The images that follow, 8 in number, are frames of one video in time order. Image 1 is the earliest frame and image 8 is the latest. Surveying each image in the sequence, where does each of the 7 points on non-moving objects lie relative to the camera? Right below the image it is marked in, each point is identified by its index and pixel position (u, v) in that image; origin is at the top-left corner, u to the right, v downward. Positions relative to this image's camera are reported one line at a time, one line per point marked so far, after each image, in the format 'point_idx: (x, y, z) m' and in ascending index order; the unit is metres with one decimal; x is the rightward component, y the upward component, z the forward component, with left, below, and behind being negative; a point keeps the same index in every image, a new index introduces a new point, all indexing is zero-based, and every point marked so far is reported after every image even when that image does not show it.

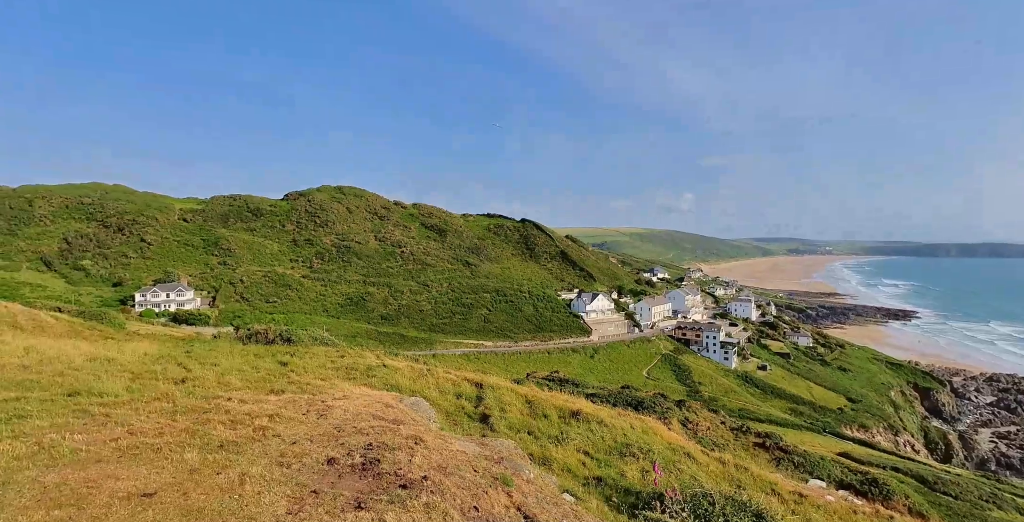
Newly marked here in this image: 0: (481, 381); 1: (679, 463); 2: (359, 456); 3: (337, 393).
0: (-1.3, -4.4, +19.5) m
1: (+4.9, -5.9, +15.3) m
2: (-3.7, -4.8, +12.8) m
3: (-5.7, -4.3, +16.9) m
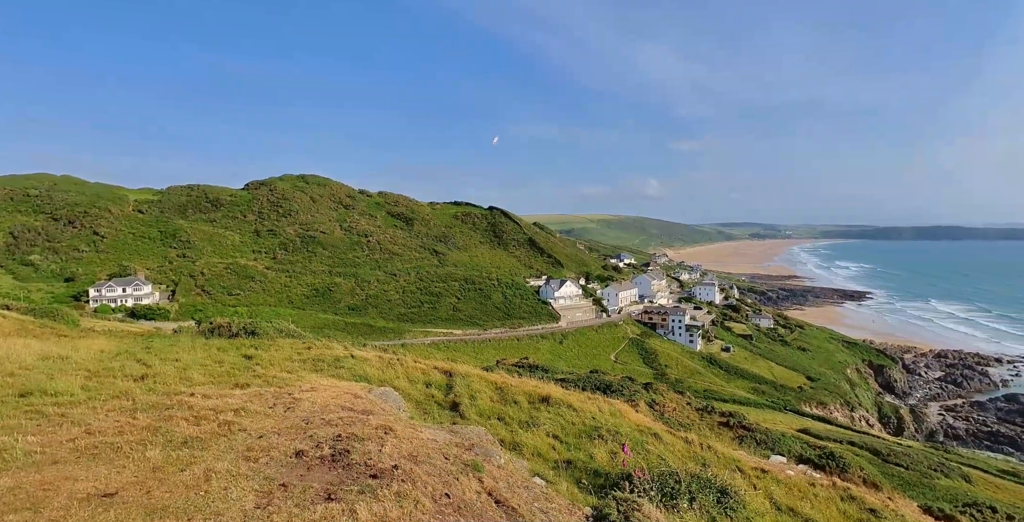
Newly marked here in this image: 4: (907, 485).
0: (-2.4, -4.0, +19.5) m
1: (+4.0, -5.5, +15.6) m
2: (-4.4, -4.6, +12.6) m
3: (-6.7, -4.0, +16.7) m
4: (+13.5, -7.7, +17.9) m
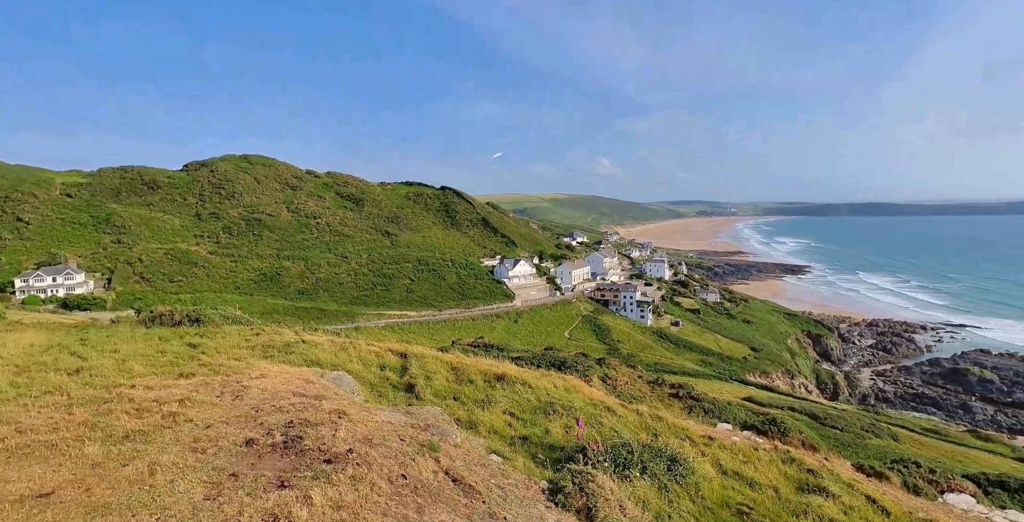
0: (-4.0, -3.4, +19.3) m
1: (+2.7, -4.8, +16.0) m
2: (-5.5, -4.1, +12.4) m
3: (-8.0, -3.5, +16.2) m
4: (+12.0, -6.8, +19.0) m
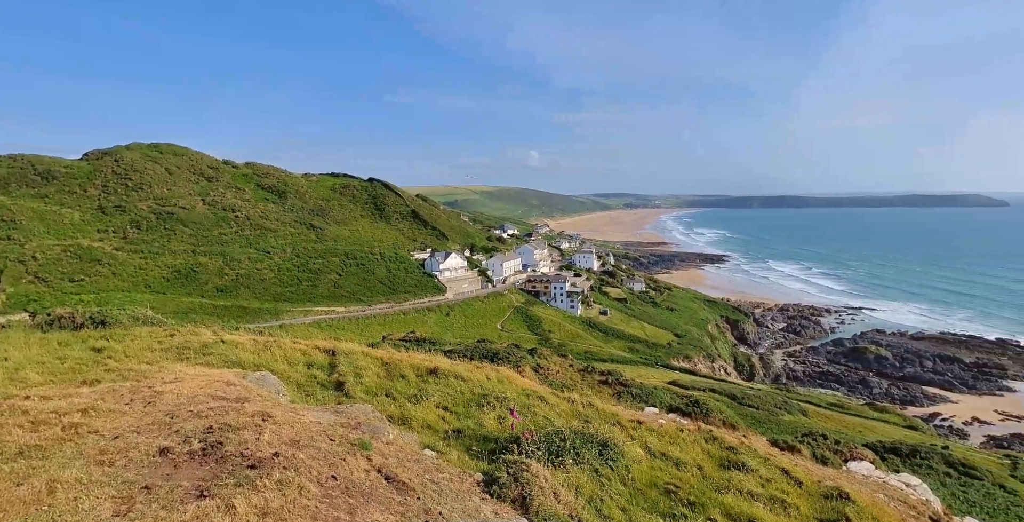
0: (-6.4, -3.2, +18.8) m
1: (+0.6, -4.6, +16.2) m
2: (-7.1, -4.0, +11.7) m
3: (-10.1, -3.4, +15.2) m
4: (+9.6, -6.4, +20.3) m
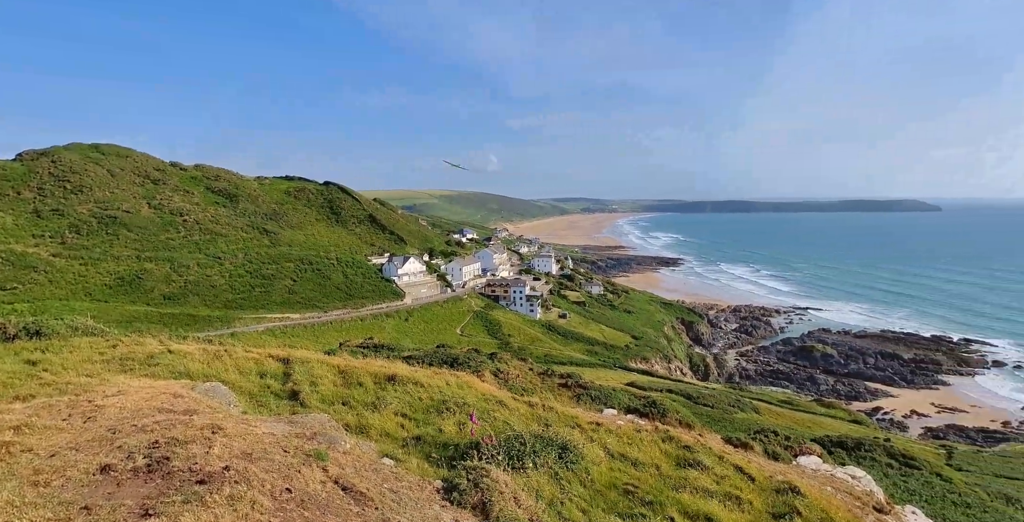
0: (-7.8, -3.4, +18.3) m
1: (-0.6, -4.7, +16.2) m
2: (-8.0, -4.2, +11.2) m
3: (-11.2, -3.6, +14.5) m
4: (+8.1, -6.5, +20.9) m
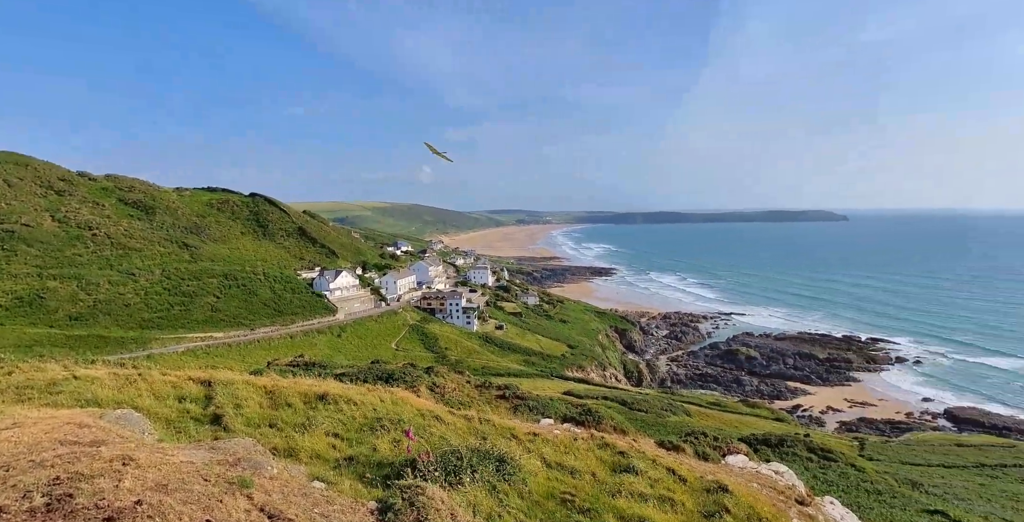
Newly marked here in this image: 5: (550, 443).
0: (-9.9, -3.9, +17.3) m
1: (-2.5, -5.1, +16.0) m
2: (-9.3, -4.6, +10.2) m
3: (-12.9, -4.1, +13.1) m
4: (+5.6, -6.8, +21.5) m
5: (+1.2, -5.7, +16.3) m
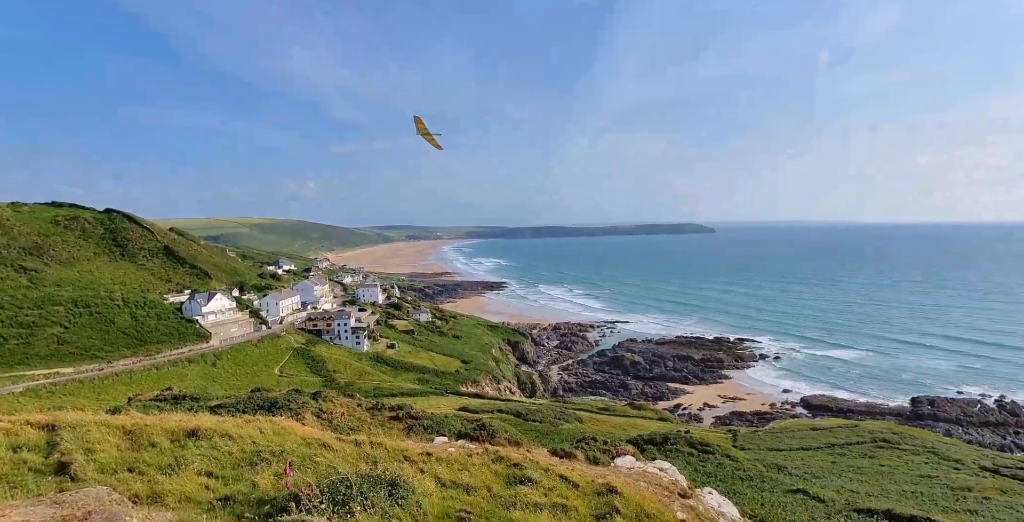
0: (-13.2, -4.6, +15.2) m
1: (-5.6, -5.6, +15.2) m
2: (-11.4, -5.2, +8.3) m
3: (-15.4, -4.8, +10.6) m
4: (+1.5, -7.3, +22.0) m
5: (-2.0, -6.2, +16.2) m
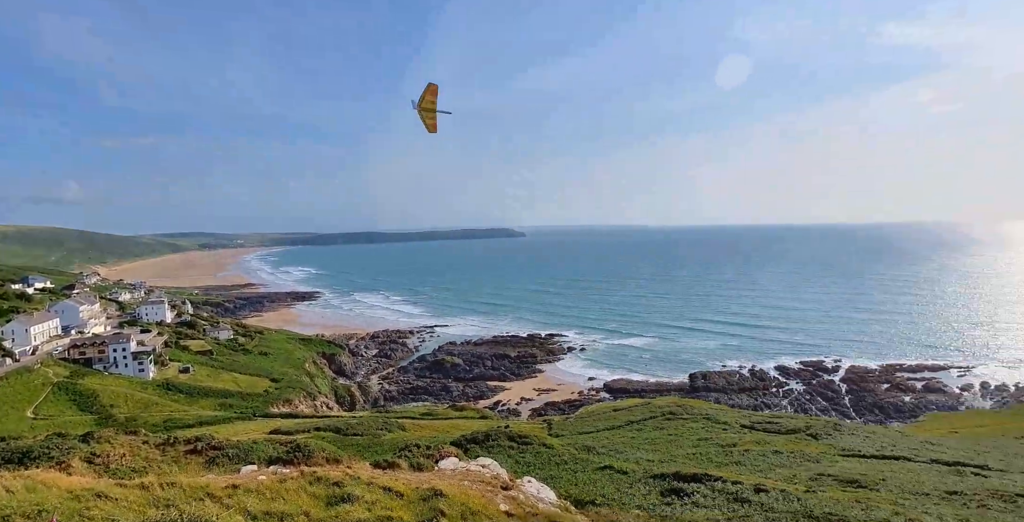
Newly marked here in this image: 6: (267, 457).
0: (-17.6, -5.2, +10.3) m
1: (-10.4, -6.0, +12.7) m
2: (-13.7, -5.6, +4.4) m
3: (-18.3, -5.3, +5.3) m
4: (-5.8, -7.6, +21.4) m
5: (-7.3, -6.5, +14.8) m
6: (-8.3, -6.8, +18.3) m
